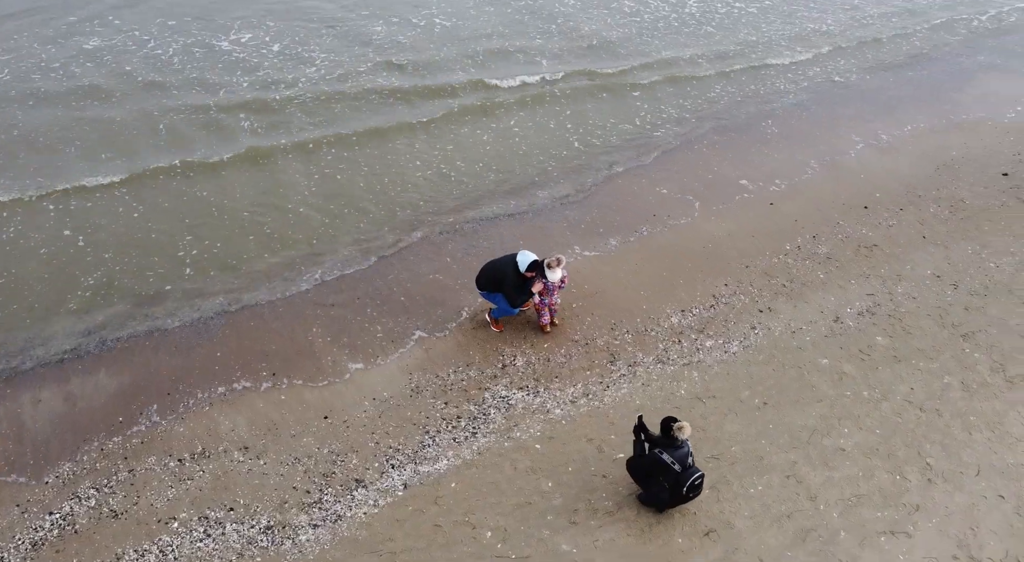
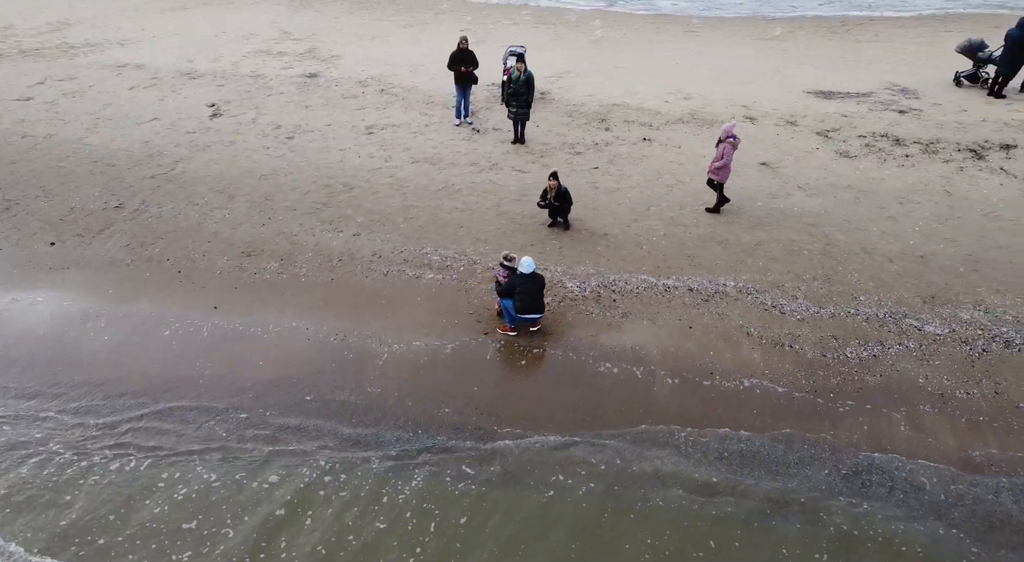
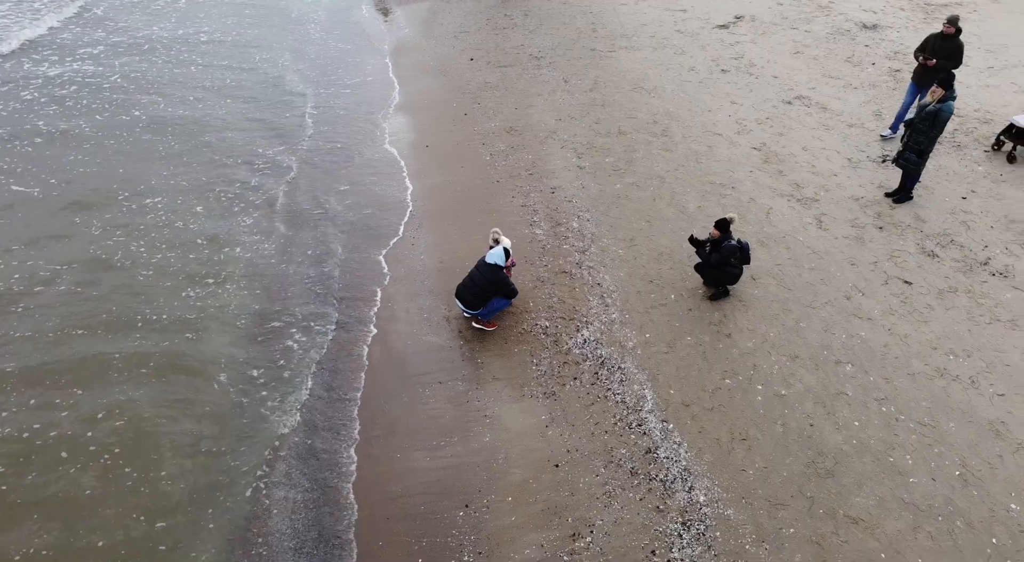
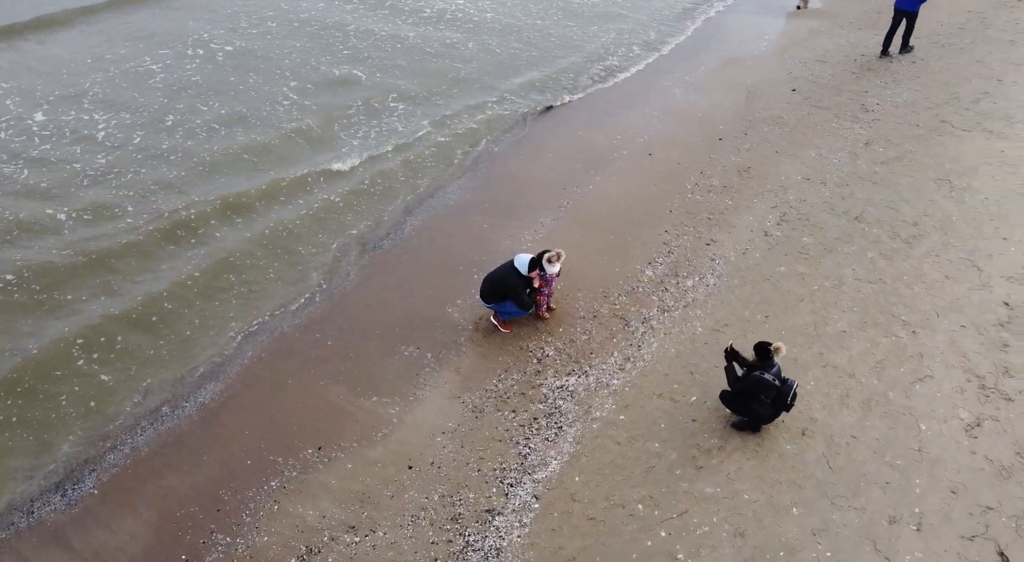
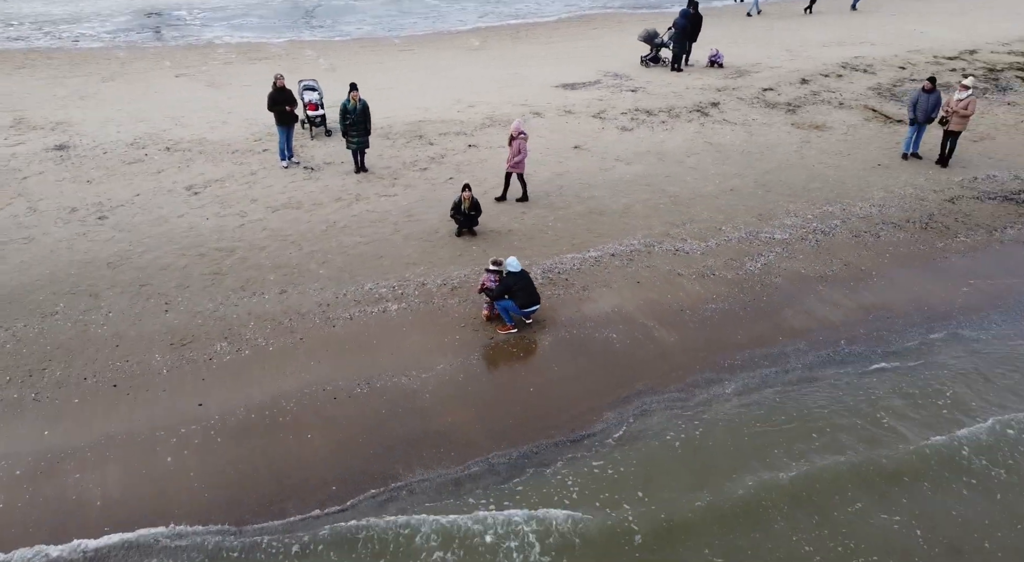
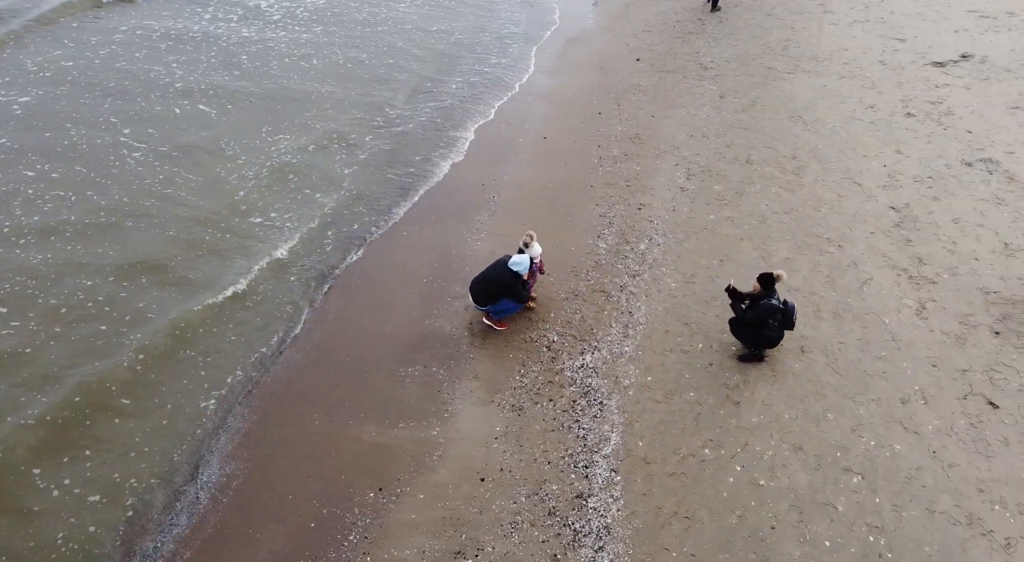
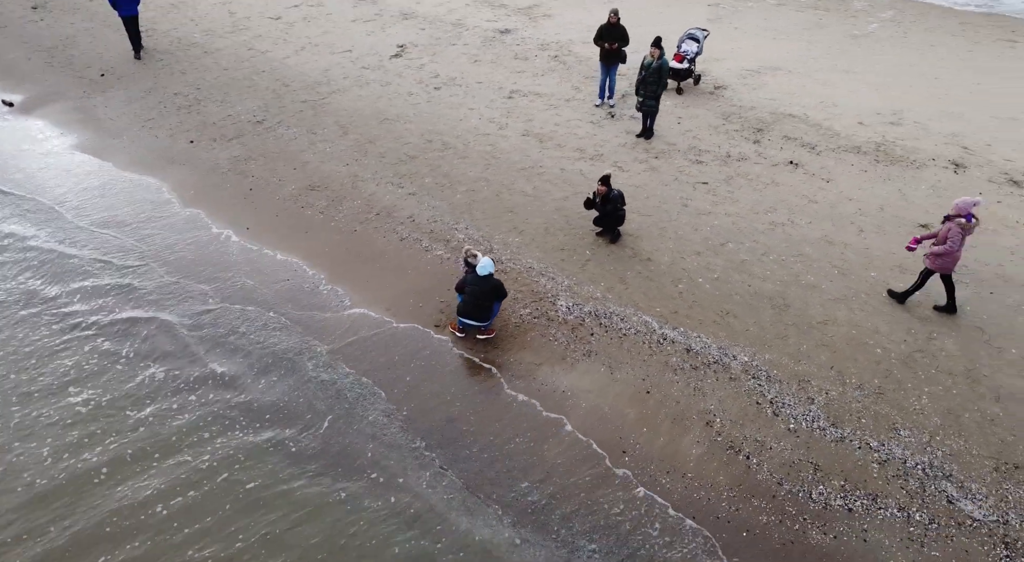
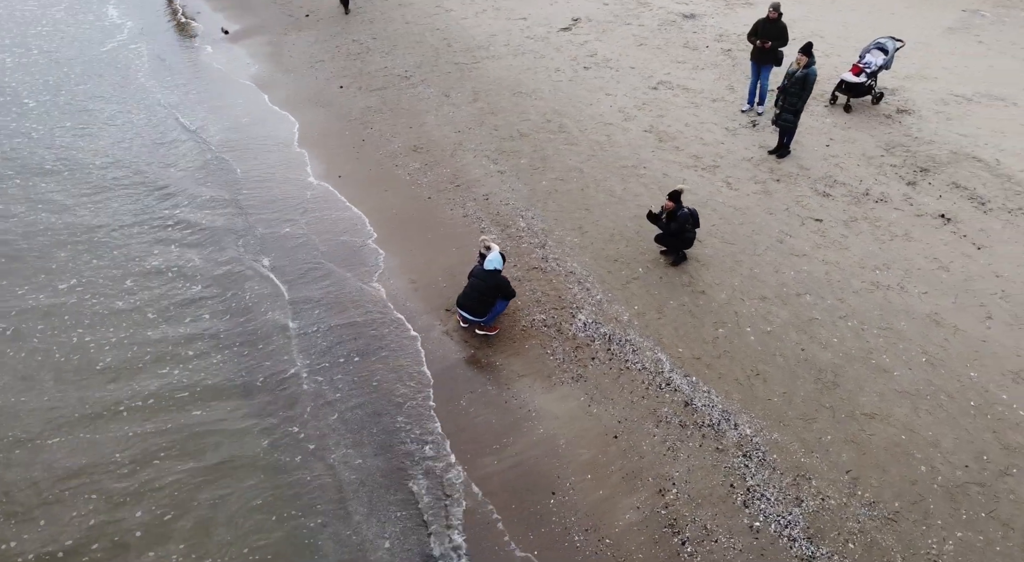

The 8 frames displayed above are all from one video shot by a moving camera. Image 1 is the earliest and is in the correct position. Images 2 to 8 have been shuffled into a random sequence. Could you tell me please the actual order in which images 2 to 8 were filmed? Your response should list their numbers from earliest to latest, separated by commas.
4, 6, 3, 8, 7, 2, 5
